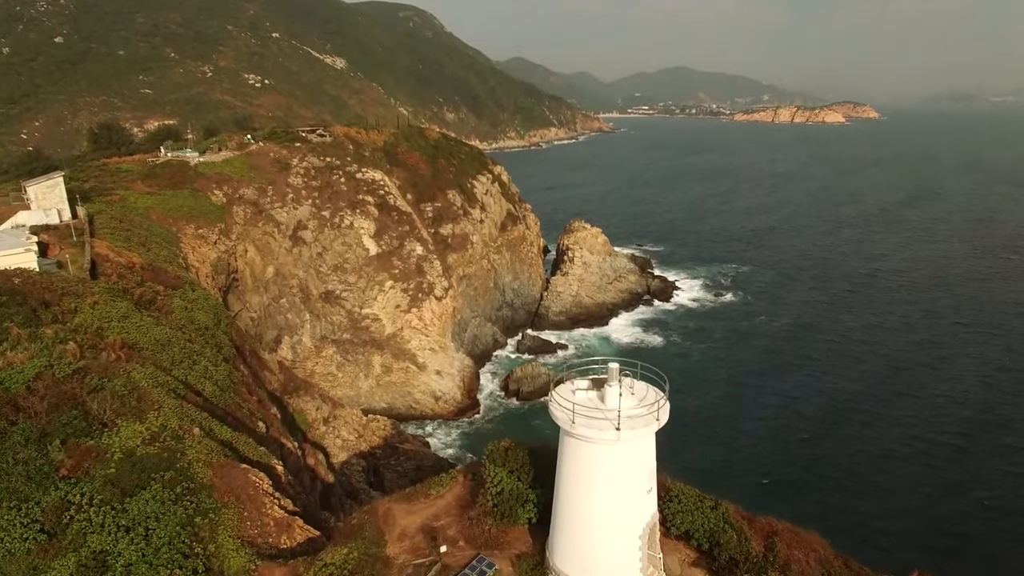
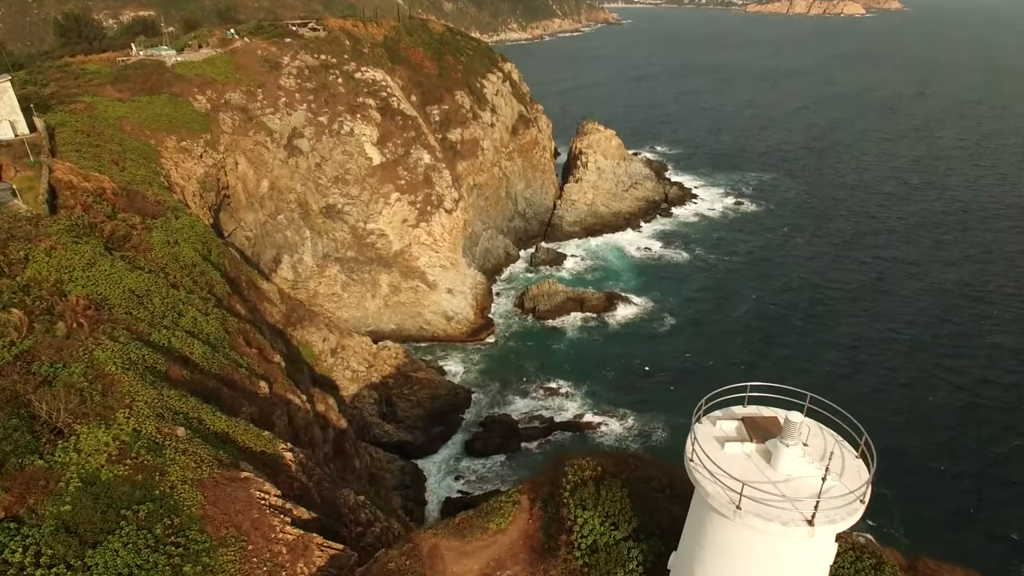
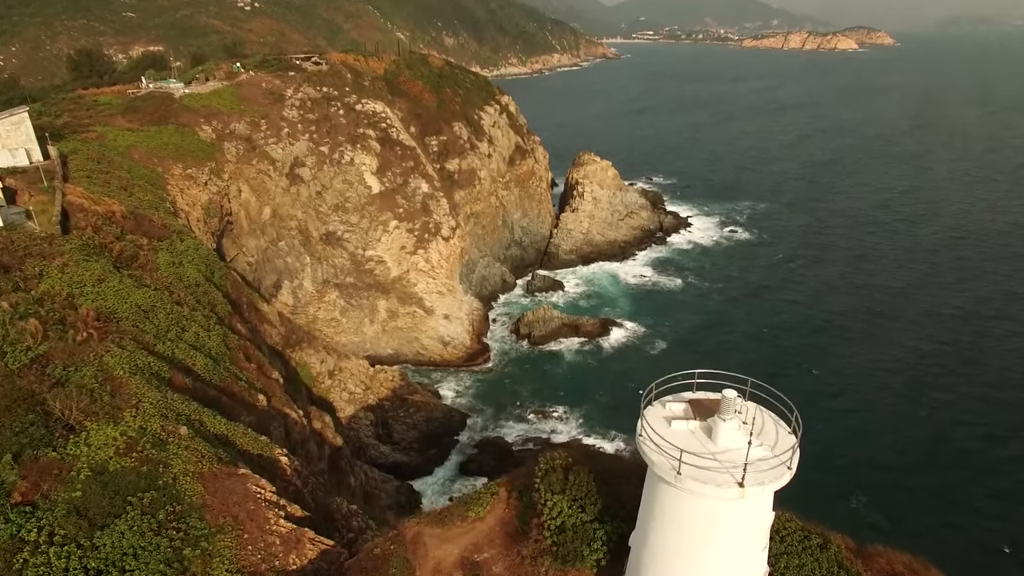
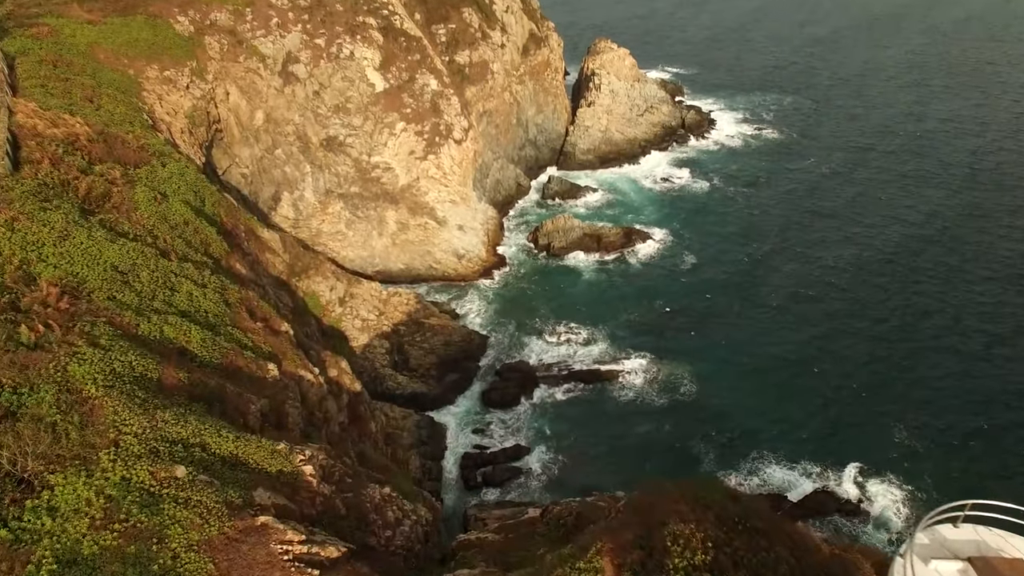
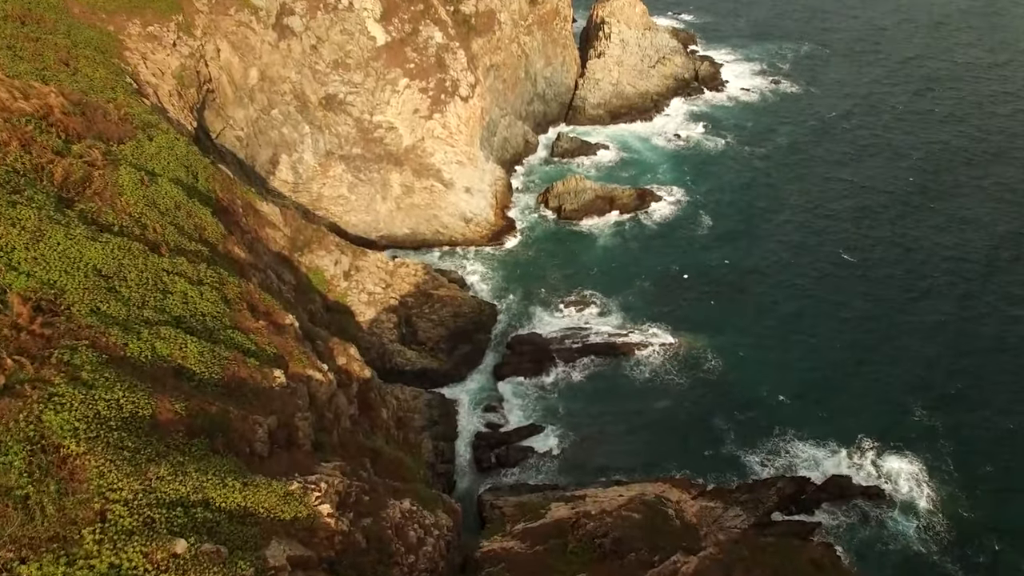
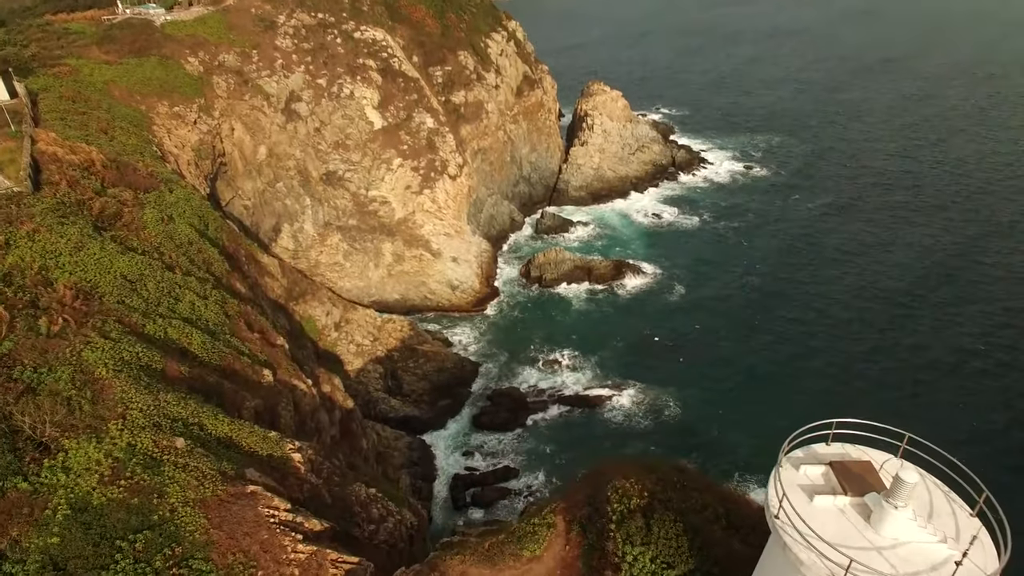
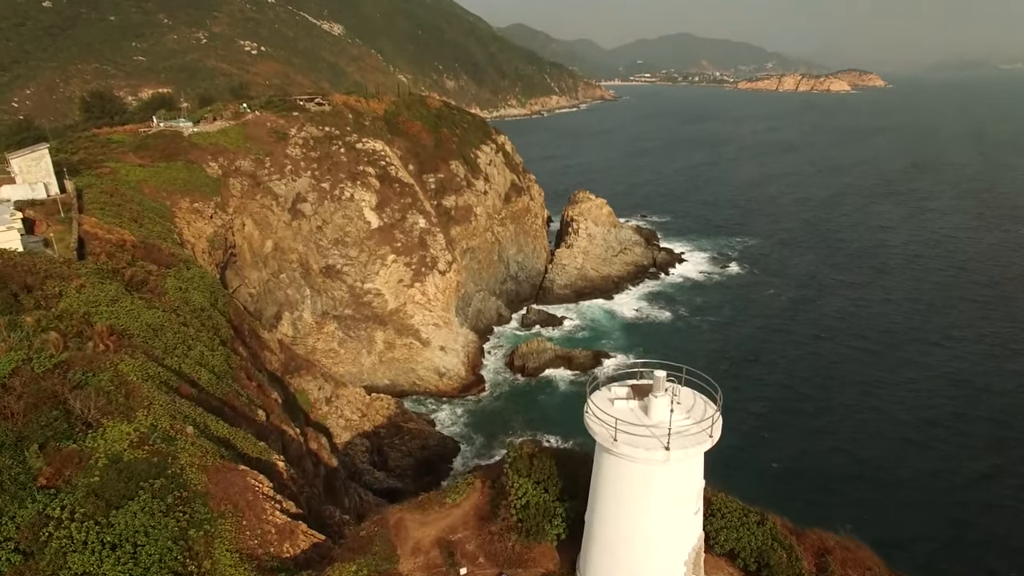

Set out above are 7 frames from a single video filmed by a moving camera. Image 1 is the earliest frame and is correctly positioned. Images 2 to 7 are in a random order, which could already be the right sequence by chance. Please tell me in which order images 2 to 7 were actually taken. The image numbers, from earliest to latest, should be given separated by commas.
7, 3, 2, 6, 4, 5
